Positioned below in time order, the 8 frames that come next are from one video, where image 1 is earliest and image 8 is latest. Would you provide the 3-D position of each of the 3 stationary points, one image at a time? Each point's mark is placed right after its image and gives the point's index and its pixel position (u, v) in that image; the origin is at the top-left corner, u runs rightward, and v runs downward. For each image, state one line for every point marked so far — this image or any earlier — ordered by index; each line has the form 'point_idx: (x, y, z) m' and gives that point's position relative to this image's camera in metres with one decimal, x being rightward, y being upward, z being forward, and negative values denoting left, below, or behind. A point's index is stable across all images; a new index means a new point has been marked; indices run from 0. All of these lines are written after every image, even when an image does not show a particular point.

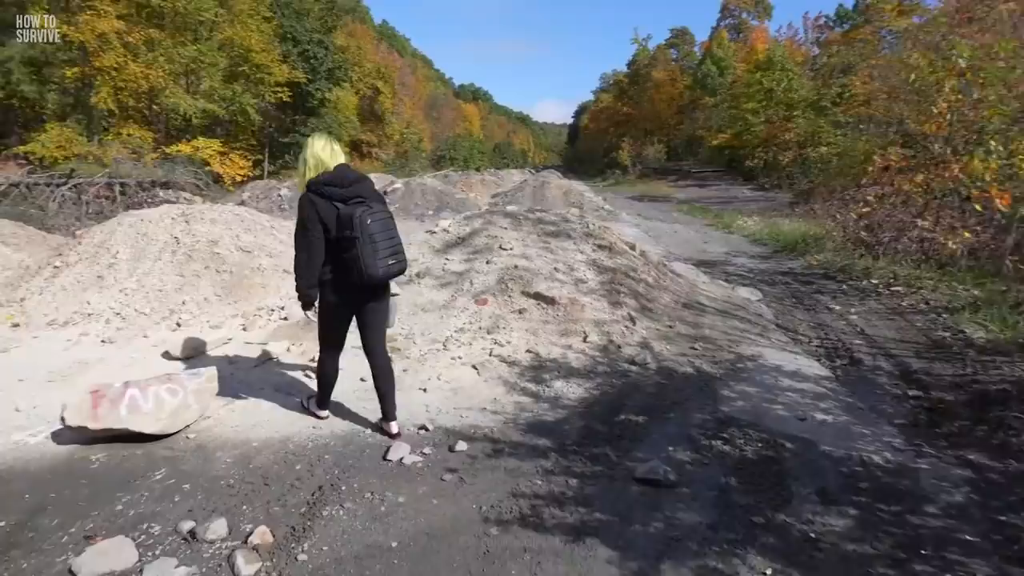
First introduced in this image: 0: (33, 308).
0: (-5.3, -0.2, +6.1) m
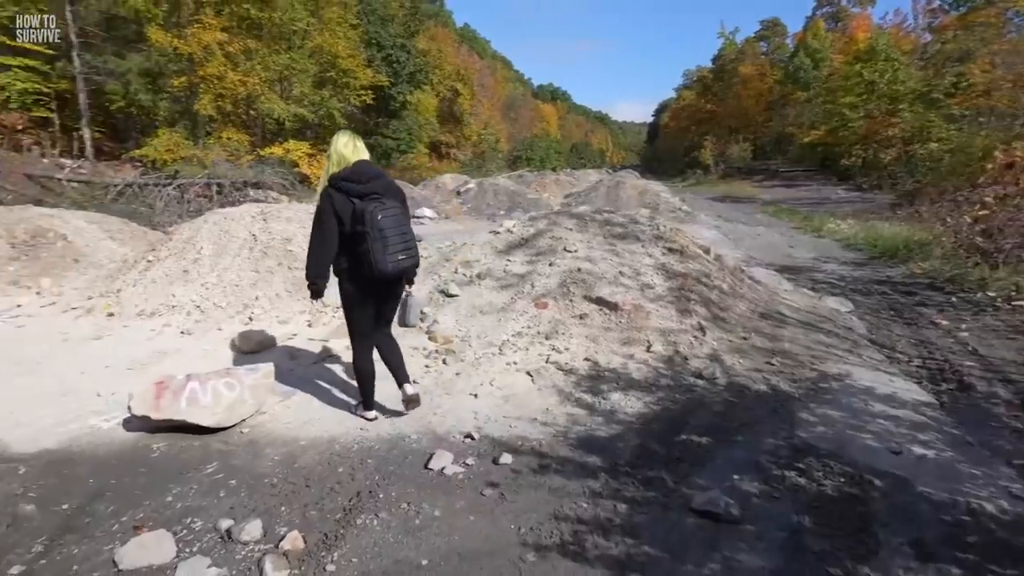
0: (-4.6, -0.1, +6.6) m
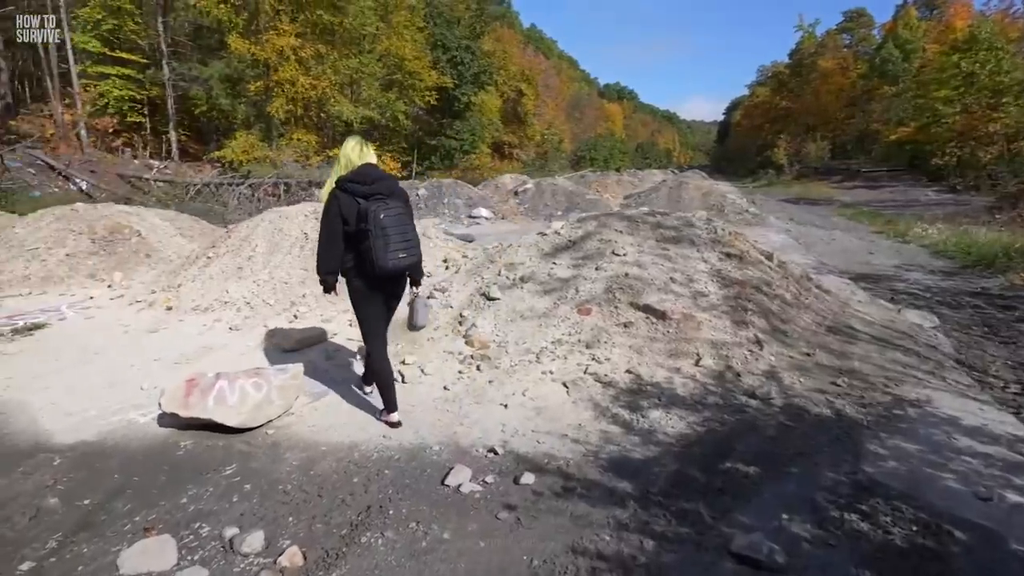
0: (-4.1, -0.1, +6.9) m
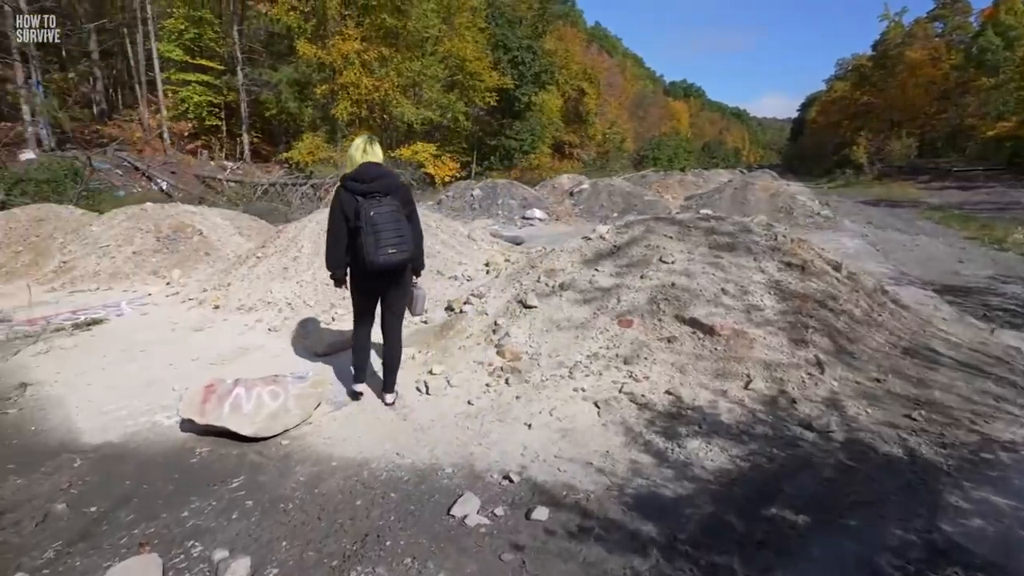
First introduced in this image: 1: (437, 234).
0: (-3.5, -0.1, +7.0) m
1: (-1.1, +0.8, +7.9) m
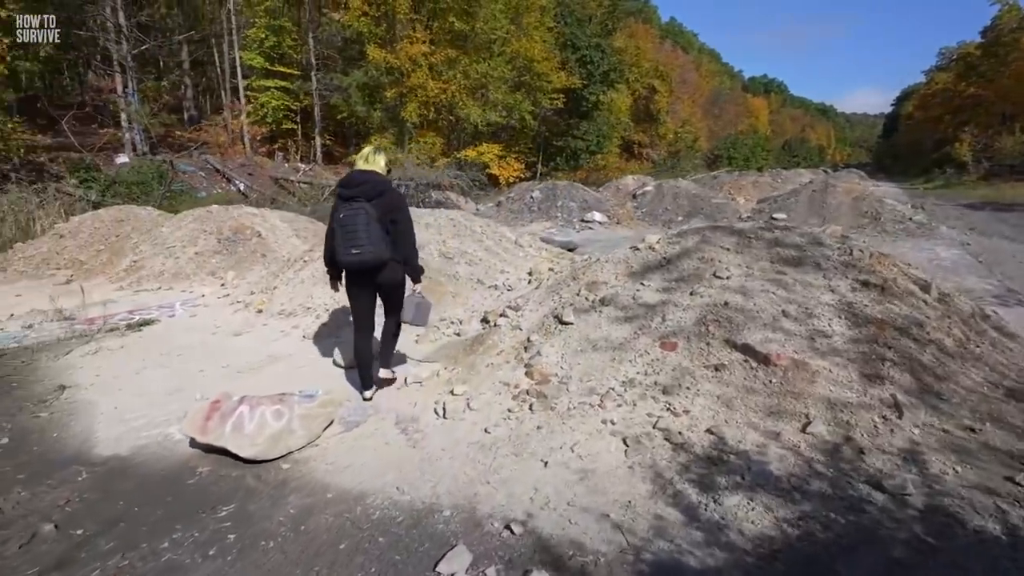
0: (-3.0, -0.1, +7.1) m
1: (-0.4, +0.7, +7.6) m
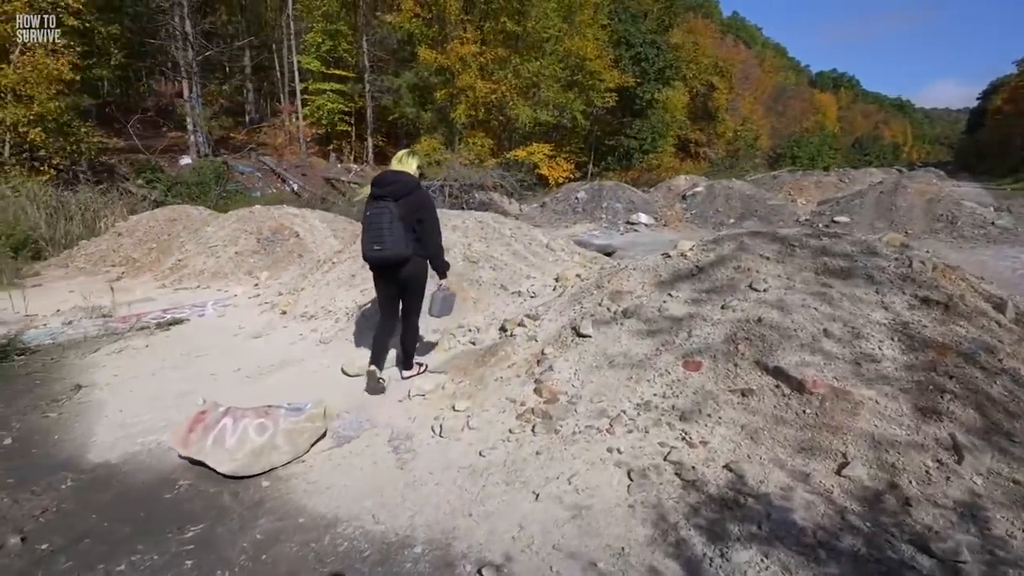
0: (-2.7, -0.1, +7.0) m
1: (0.0, +0.6, +7.4) m
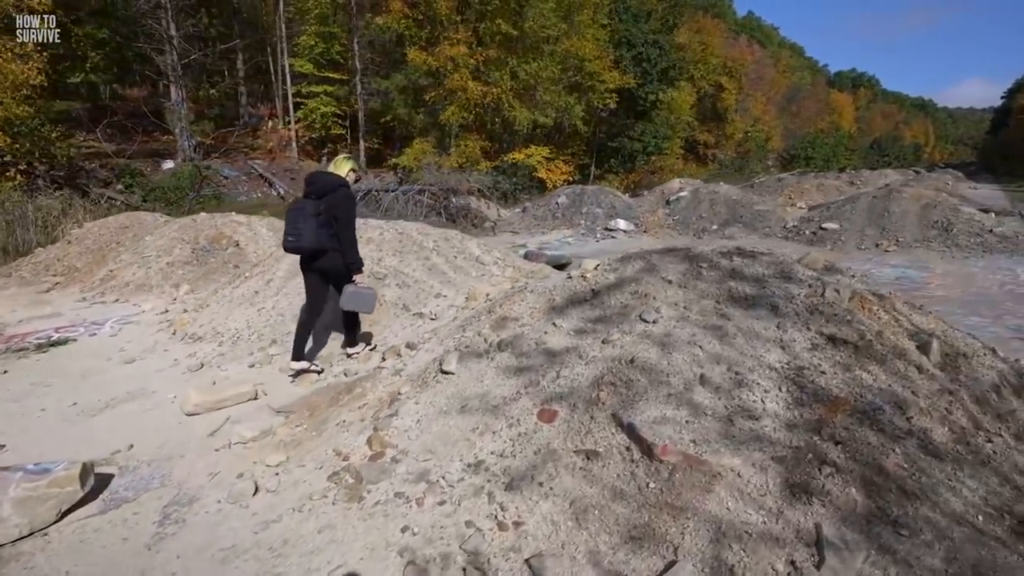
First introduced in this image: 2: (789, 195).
0: (-3.7, -0.3, +6.5) m
1: (-1.0, +0.4, +6.8) m
2: (+9.4, +3.2, +19.1) m
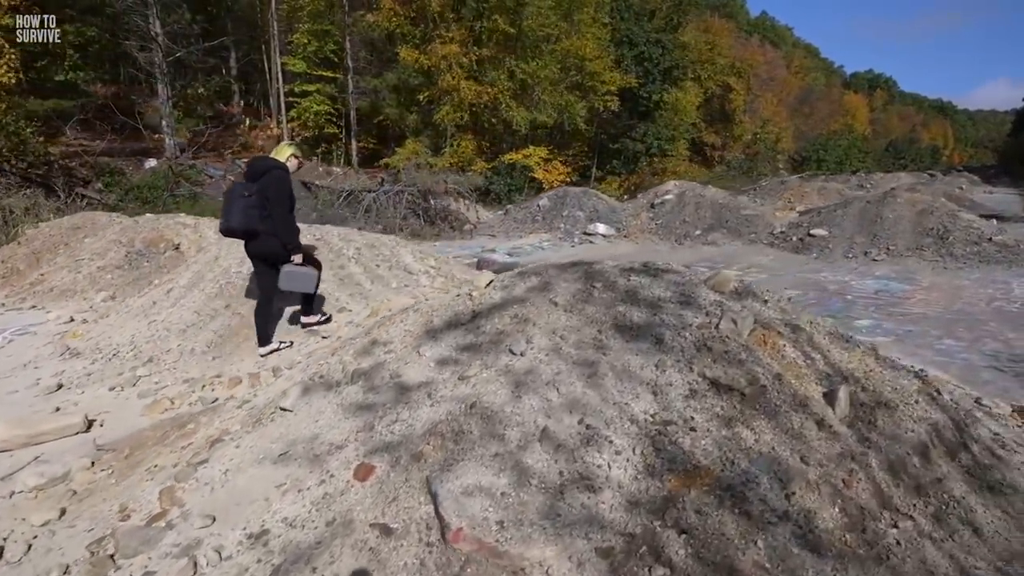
0: (-4.5, -0.4, +6.0) m
1: (-1.9, +0.3, +6.2) m
2: (+8.8, +2.9, +18.3) m
